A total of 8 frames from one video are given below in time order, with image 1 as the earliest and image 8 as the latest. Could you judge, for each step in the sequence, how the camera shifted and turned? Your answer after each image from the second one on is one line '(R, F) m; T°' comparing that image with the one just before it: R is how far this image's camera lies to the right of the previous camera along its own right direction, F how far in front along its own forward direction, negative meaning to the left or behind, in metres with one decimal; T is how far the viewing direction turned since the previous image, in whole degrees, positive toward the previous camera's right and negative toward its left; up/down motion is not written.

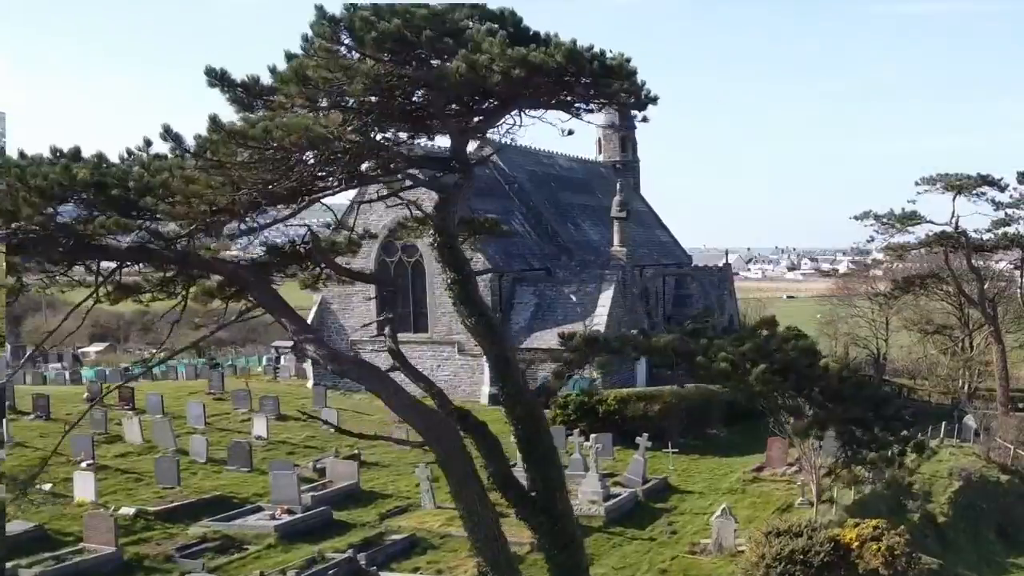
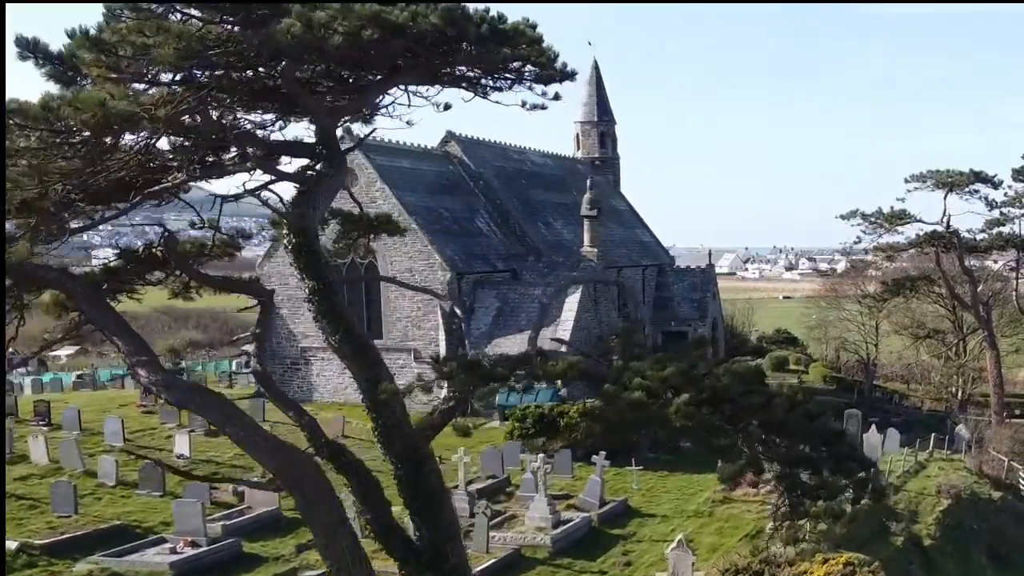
(+2.0, +1.8) m; 0°
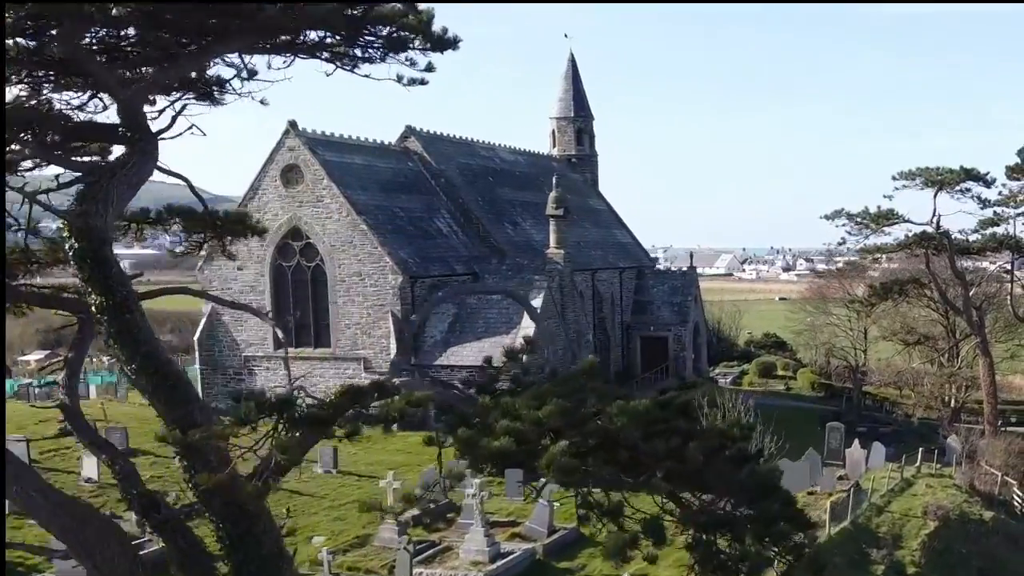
(+2.0, +1.7) m; 0°
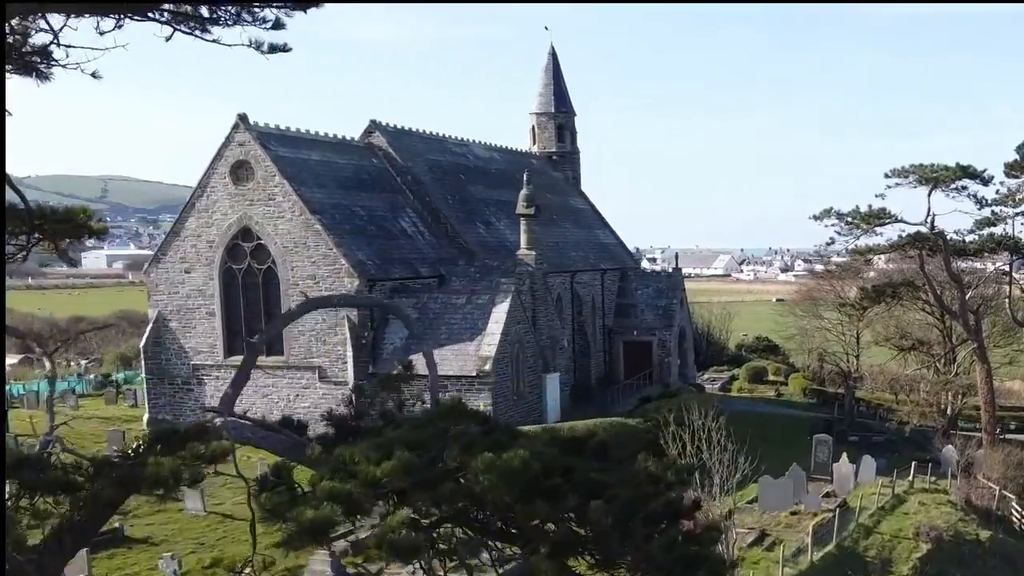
(+1.5, +1.5) m; 0°
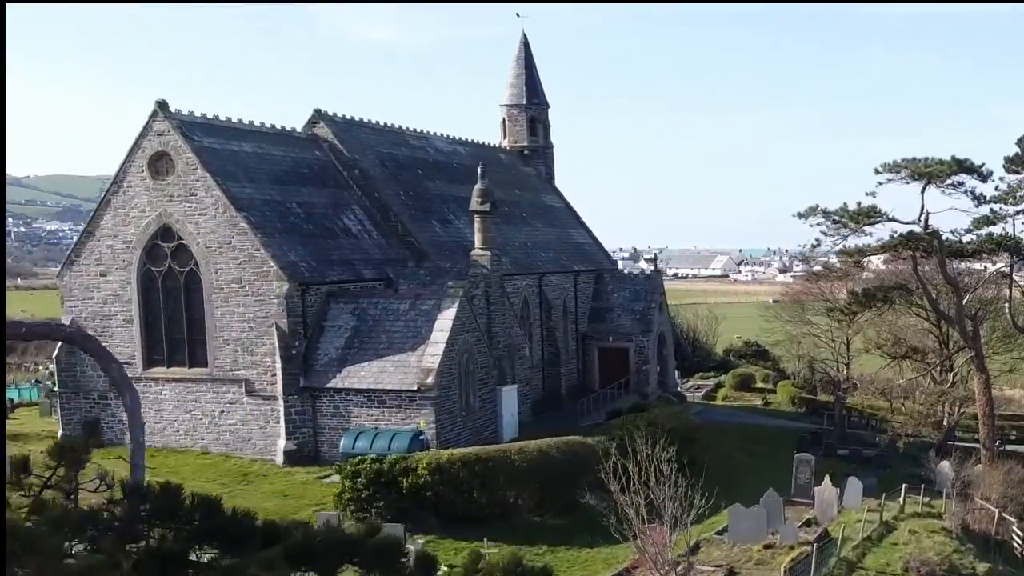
(+2.1, +2.2) m; 0°
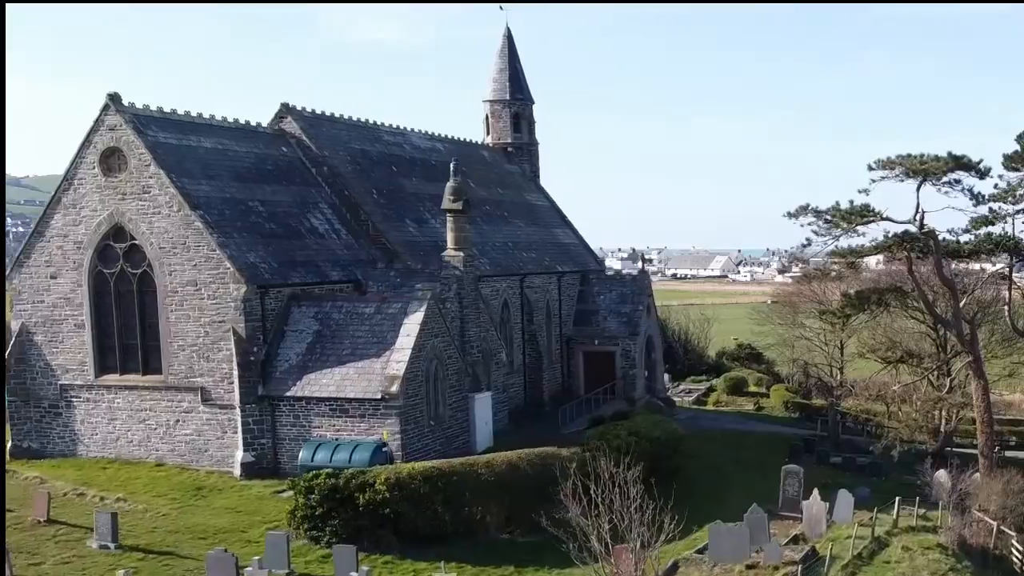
(+1.1, +1.1) m; 0°
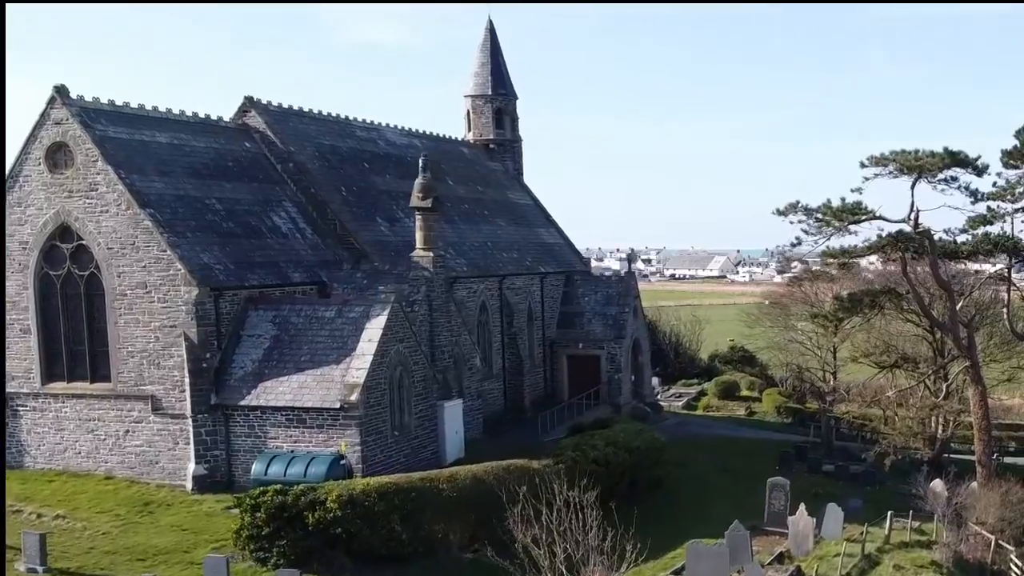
(+1.1, +1.1) m; 0°
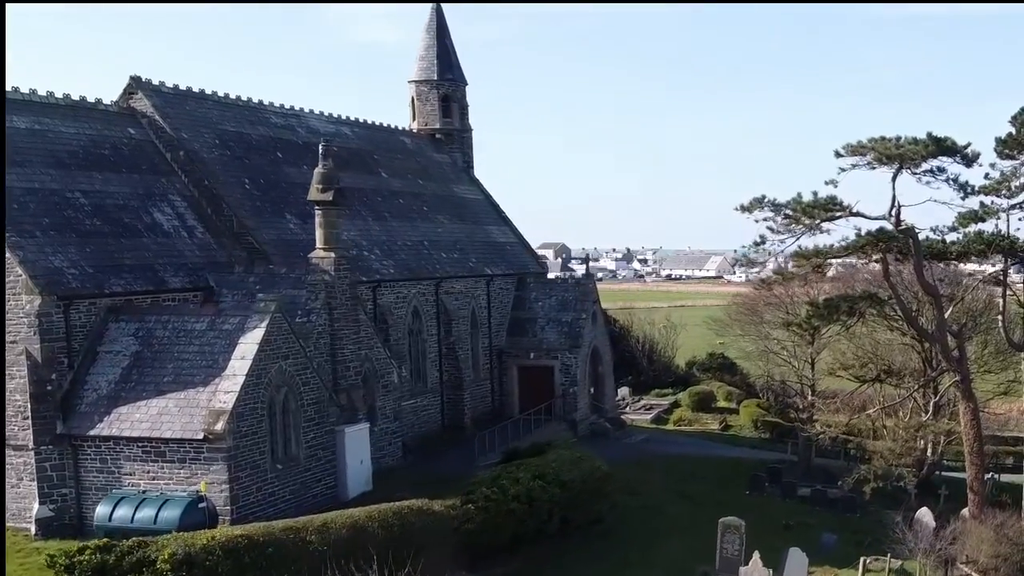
(+3.0, +2.8) m; 0°
